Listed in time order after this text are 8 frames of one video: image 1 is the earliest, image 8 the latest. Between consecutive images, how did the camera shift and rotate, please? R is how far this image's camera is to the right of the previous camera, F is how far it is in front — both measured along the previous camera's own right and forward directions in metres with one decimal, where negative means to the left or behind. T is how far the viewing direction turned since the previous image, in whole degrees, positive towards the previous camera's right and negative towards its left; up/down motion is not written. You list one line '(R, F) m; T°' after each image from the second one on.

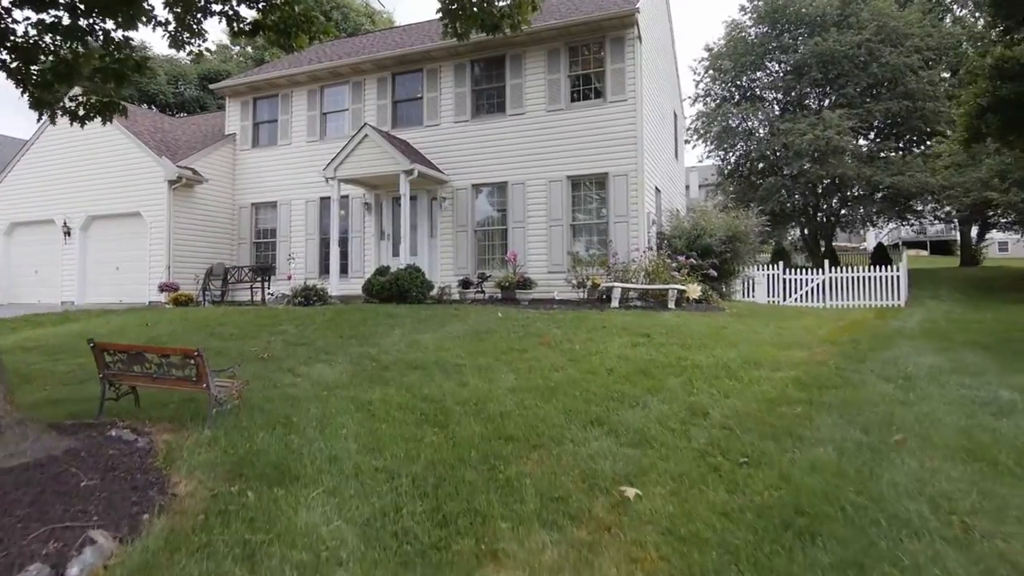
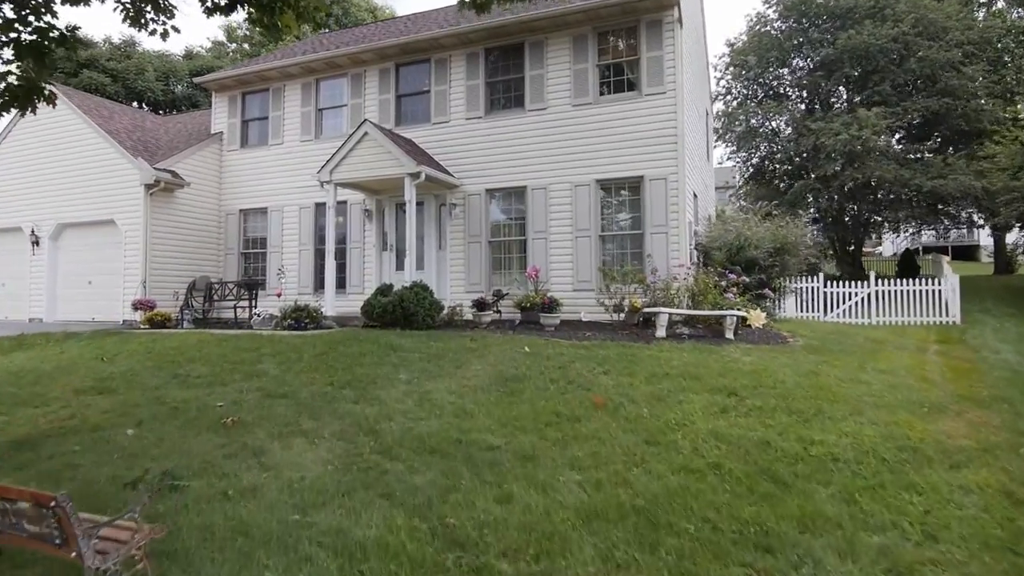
(-0.3, +1.6) m; 0°
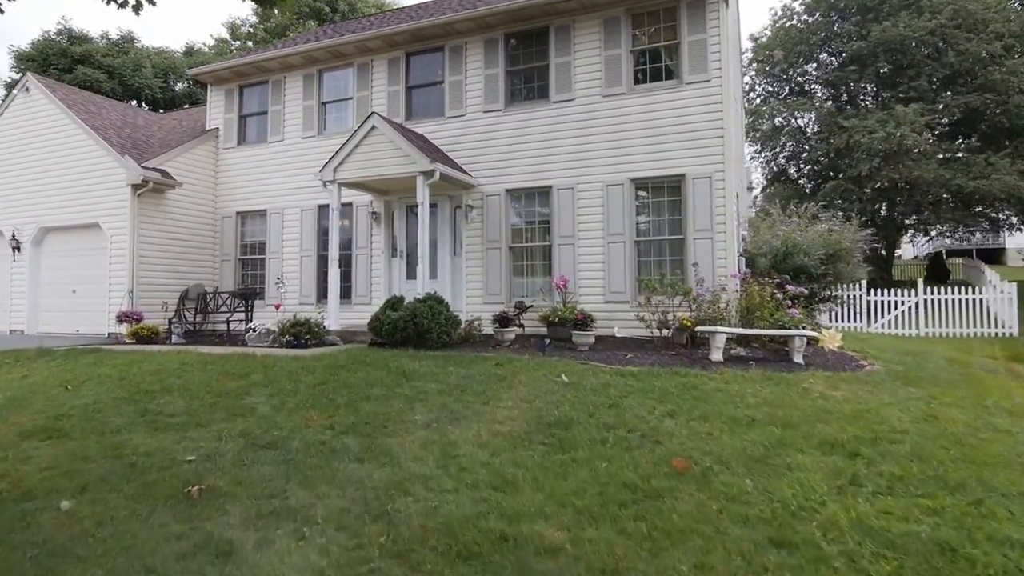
(-0.3, +1.1) m; -1°
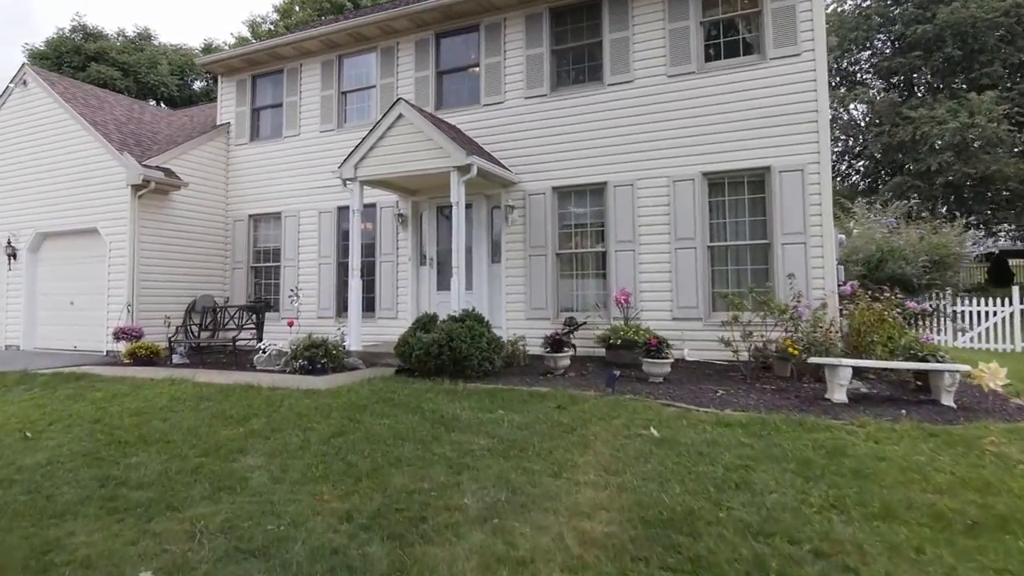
(-0.4, +1.4) m; -2°
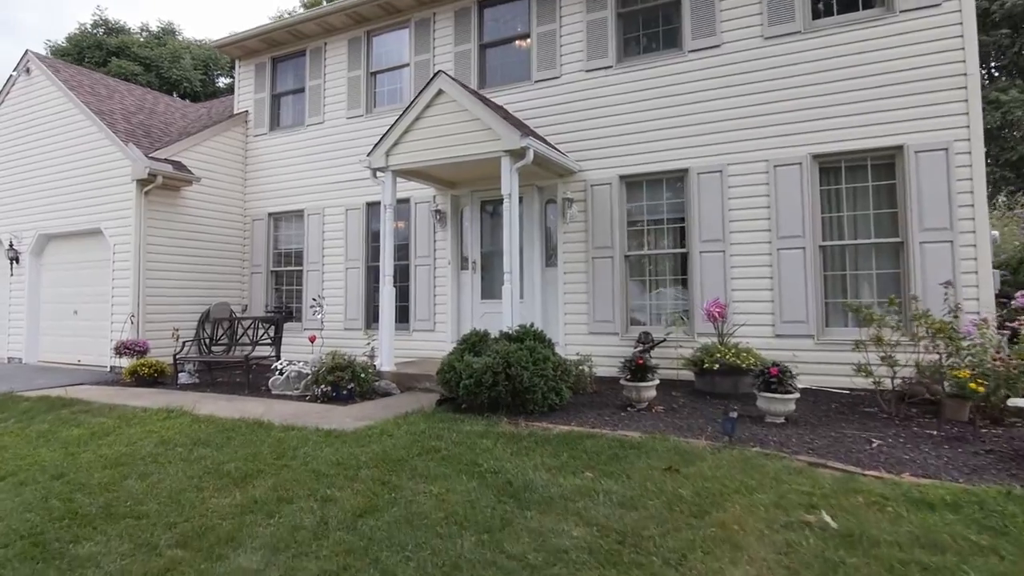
(-0.4, +1.4) m; -2°
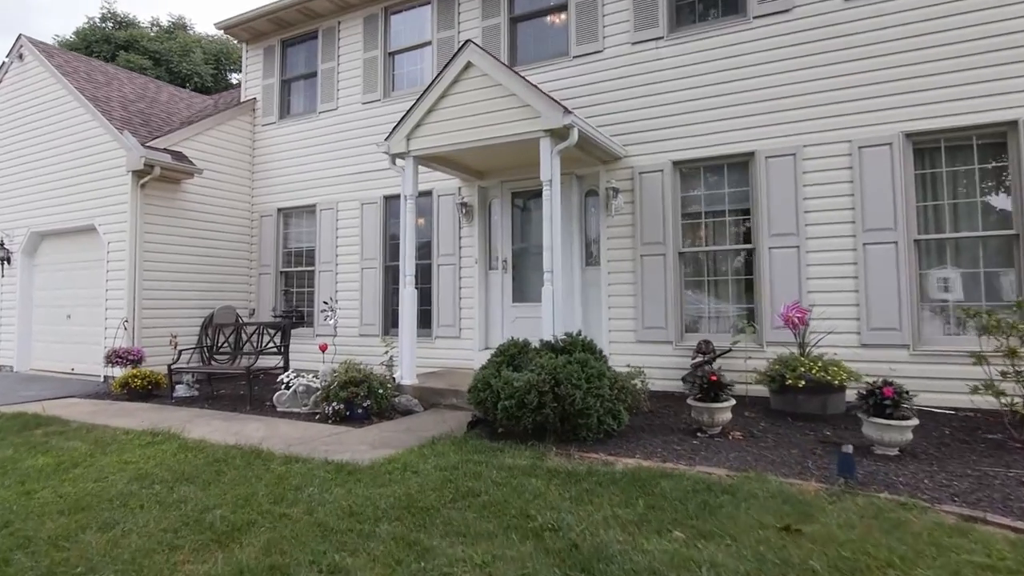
(-0.2, +0.9) m; -1°
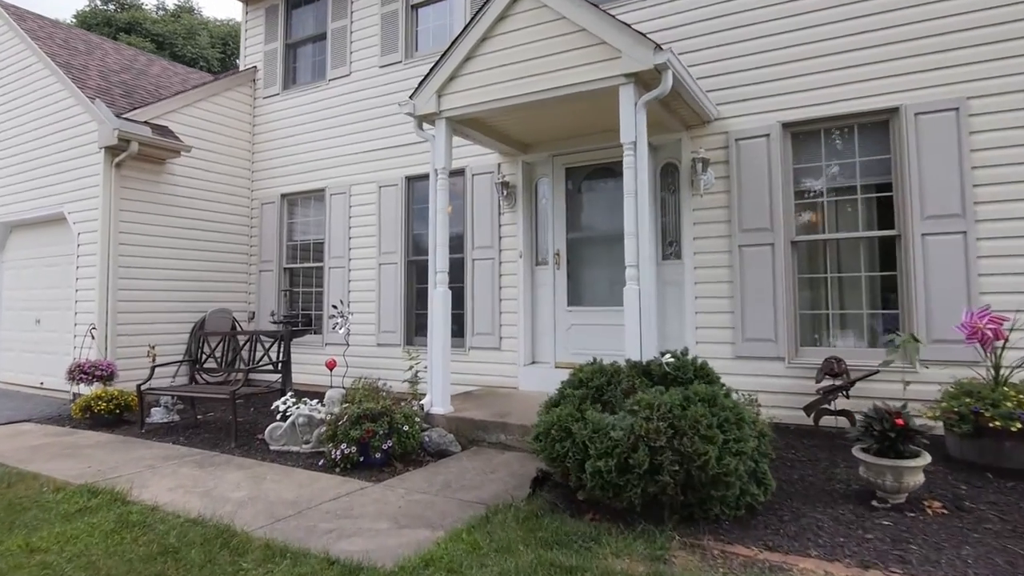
(-0.4, +1.5) m; -1°
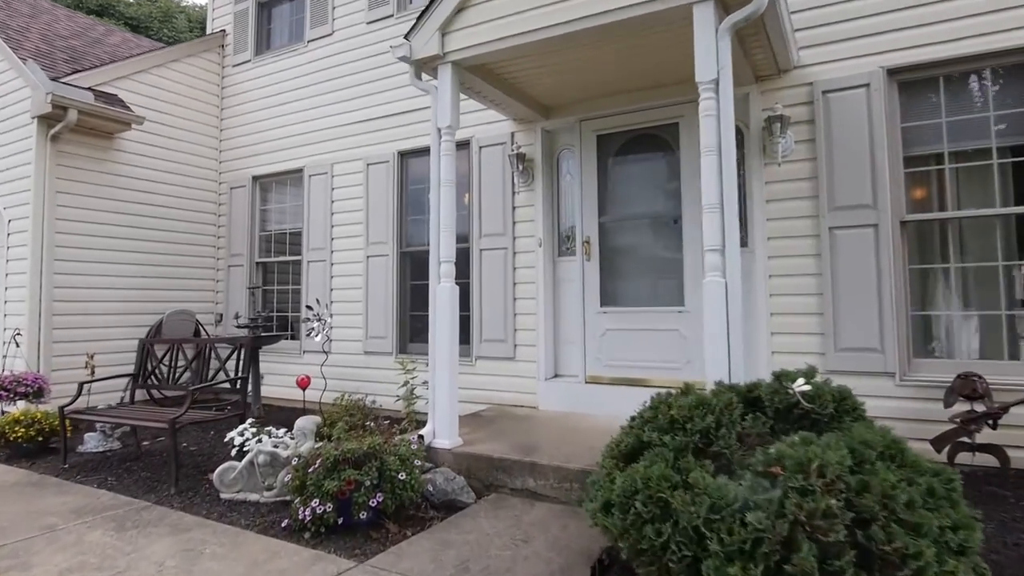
(-0.2, +1.1) m; +1°
